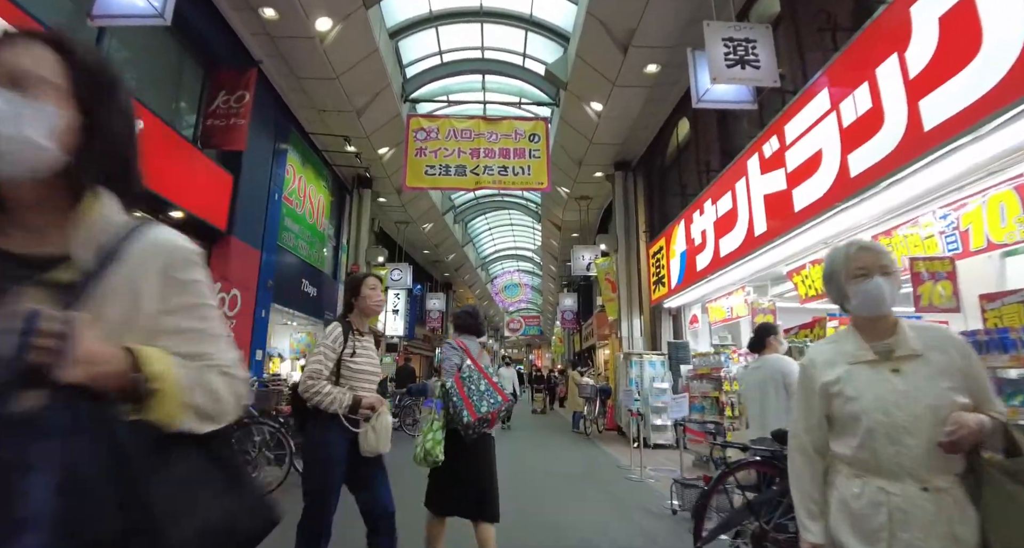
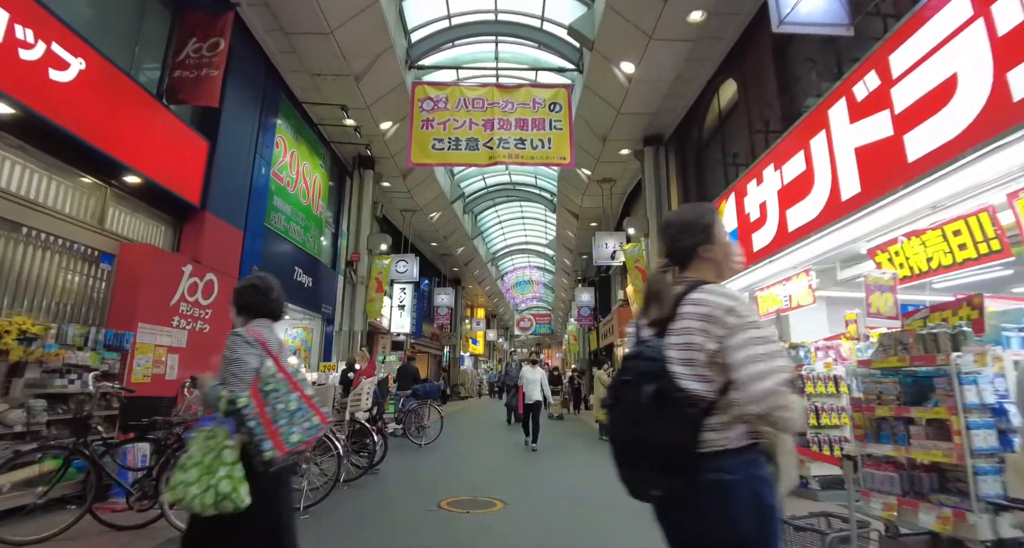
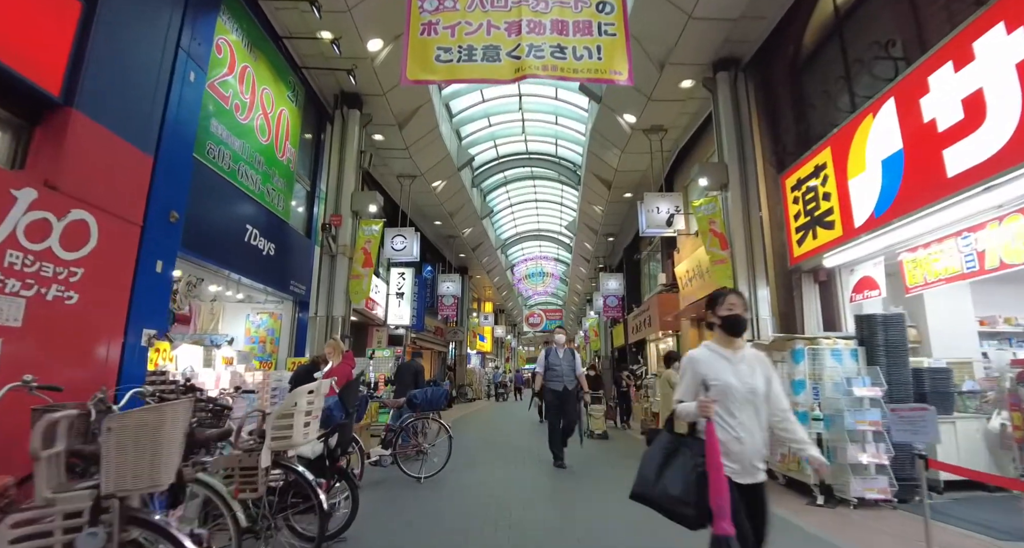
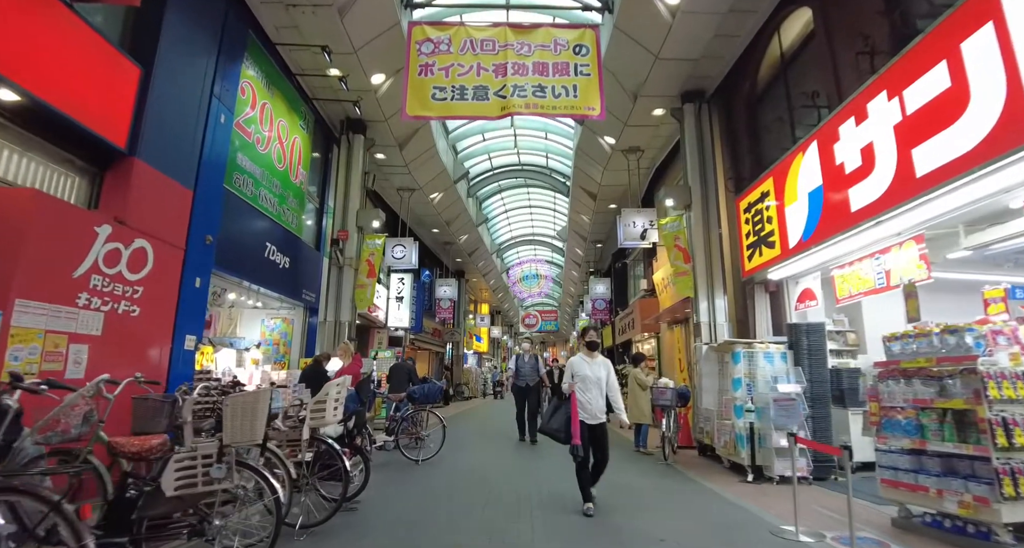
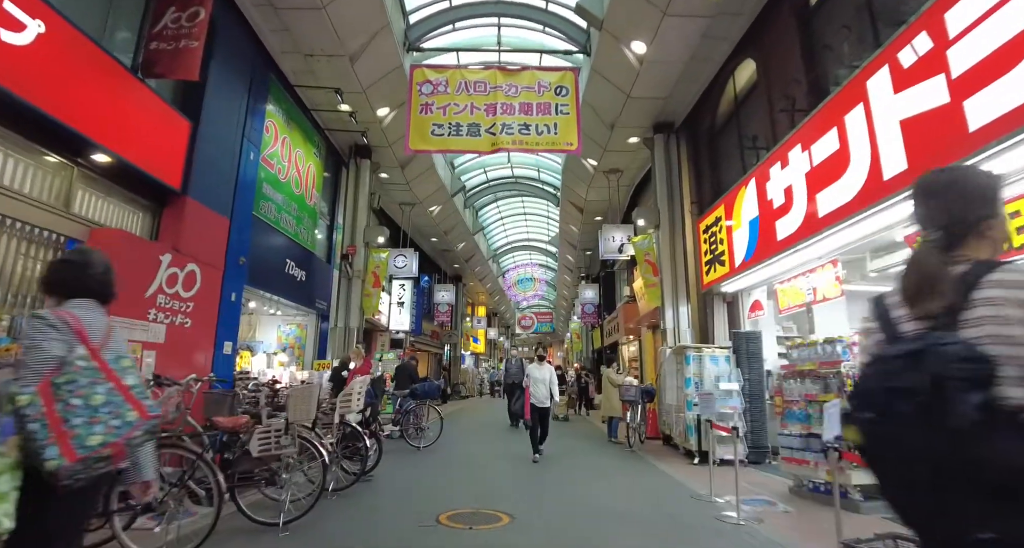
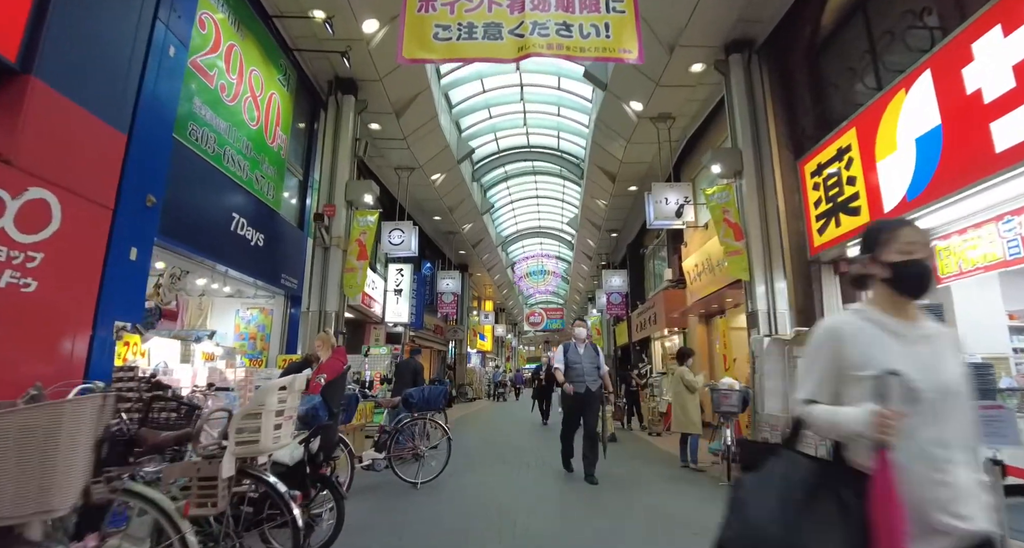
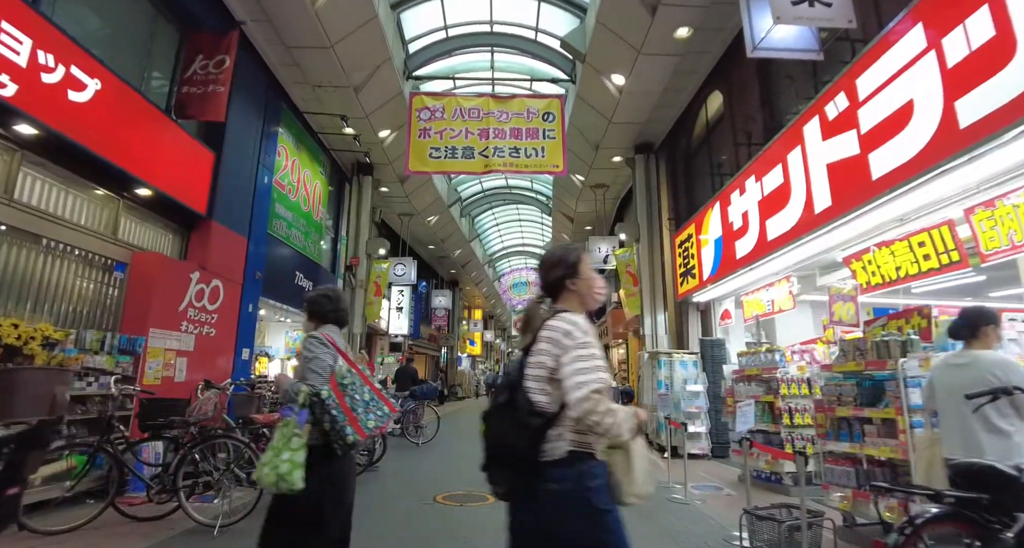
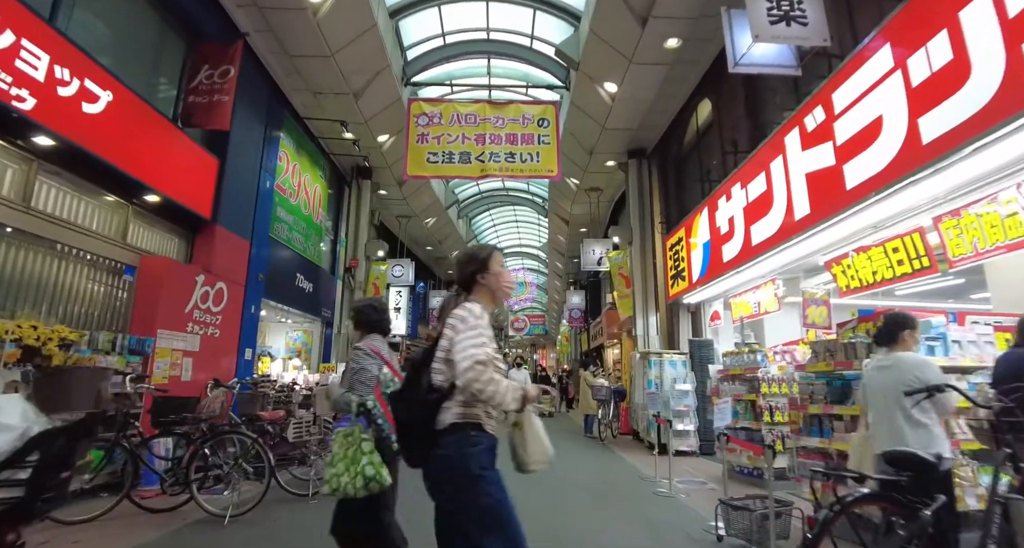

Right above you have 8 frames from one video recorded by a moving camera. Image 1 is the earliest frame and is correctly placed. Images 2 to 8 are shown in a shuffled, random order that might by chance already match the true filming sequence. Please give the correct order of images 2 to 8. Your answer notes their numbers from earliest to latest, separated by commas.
8, 7, 2, 5, 4, 3, 6
